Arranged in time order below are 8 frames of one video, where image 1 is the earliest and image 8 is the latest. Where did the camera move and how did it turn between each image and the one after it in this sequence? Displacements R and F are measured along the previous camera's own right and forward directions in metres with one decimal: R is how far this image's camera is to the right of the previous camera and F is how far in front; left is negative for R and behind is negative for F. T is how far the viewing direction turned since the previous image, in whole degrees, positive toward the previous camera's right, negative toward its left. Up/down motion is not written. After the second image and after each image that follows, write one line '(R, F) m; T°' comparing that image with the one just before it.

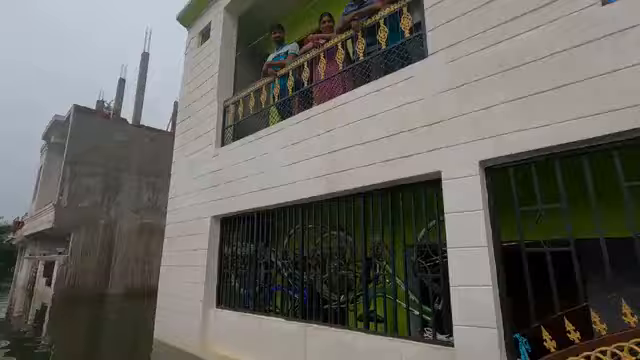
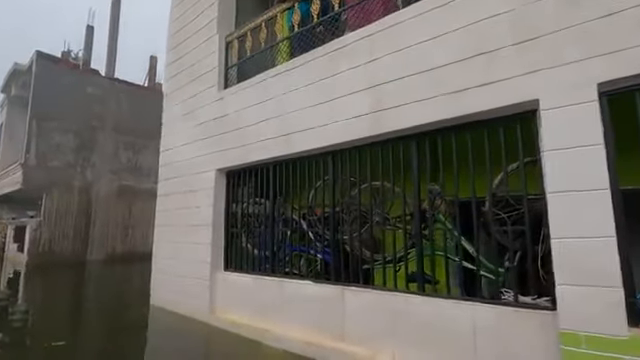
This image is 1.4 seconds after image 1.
(-0.7, +0.7) m; +4°
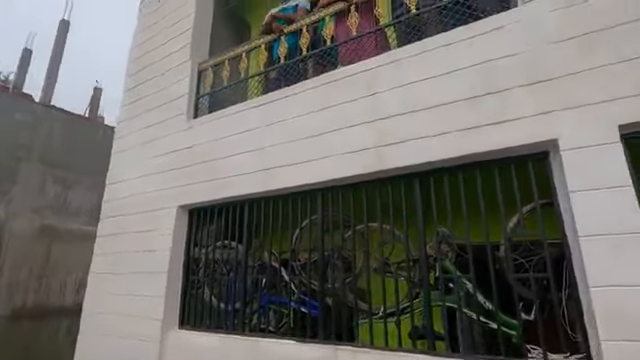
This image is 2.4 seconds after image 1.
(-0.4, +0.4) m; +9°
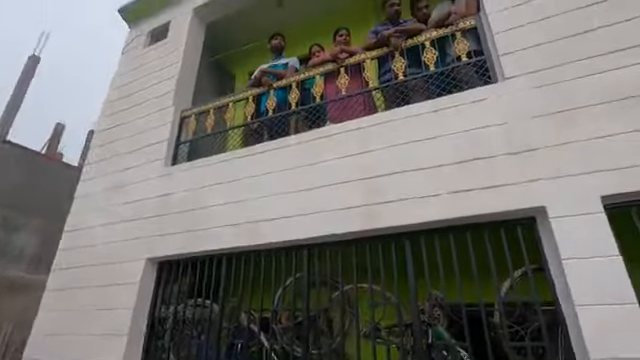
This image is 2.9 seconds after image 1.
(-0.2, +0.1) m; +6°
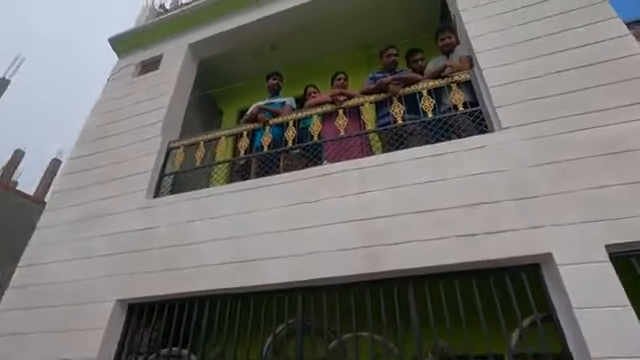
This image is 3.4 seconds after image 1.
(-0.3, +0.1) m; +5°
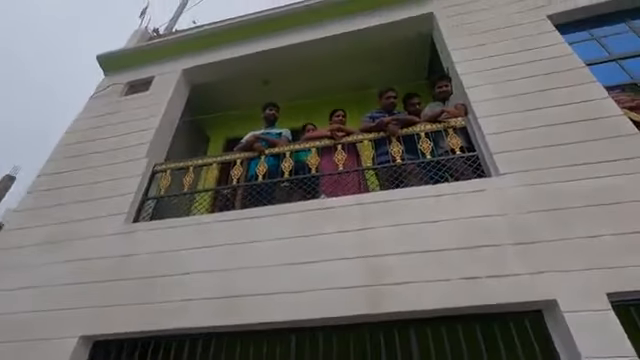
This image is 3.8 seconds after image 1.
(-0.3, +0.1) m; +5°
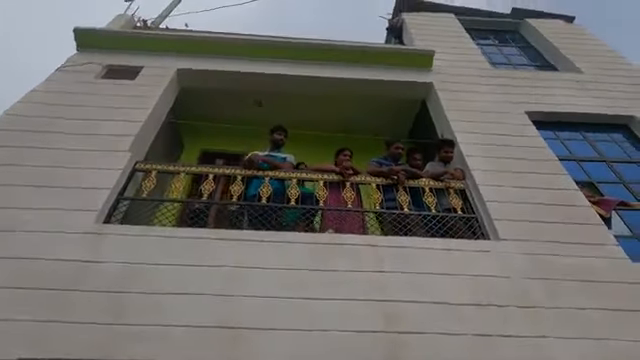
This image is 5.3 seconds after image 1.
(-1.0, +0.2) m; +12°
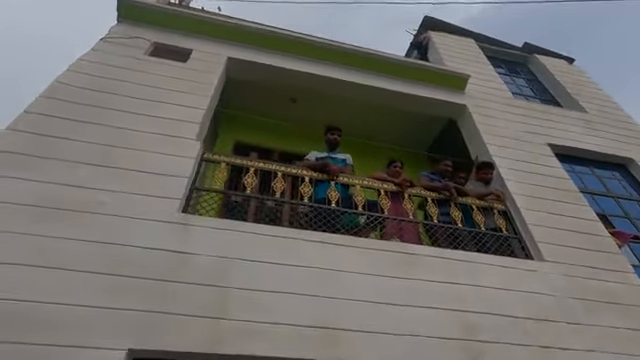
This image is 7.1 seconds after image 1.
(-1.3, -0.1) m; +7°
